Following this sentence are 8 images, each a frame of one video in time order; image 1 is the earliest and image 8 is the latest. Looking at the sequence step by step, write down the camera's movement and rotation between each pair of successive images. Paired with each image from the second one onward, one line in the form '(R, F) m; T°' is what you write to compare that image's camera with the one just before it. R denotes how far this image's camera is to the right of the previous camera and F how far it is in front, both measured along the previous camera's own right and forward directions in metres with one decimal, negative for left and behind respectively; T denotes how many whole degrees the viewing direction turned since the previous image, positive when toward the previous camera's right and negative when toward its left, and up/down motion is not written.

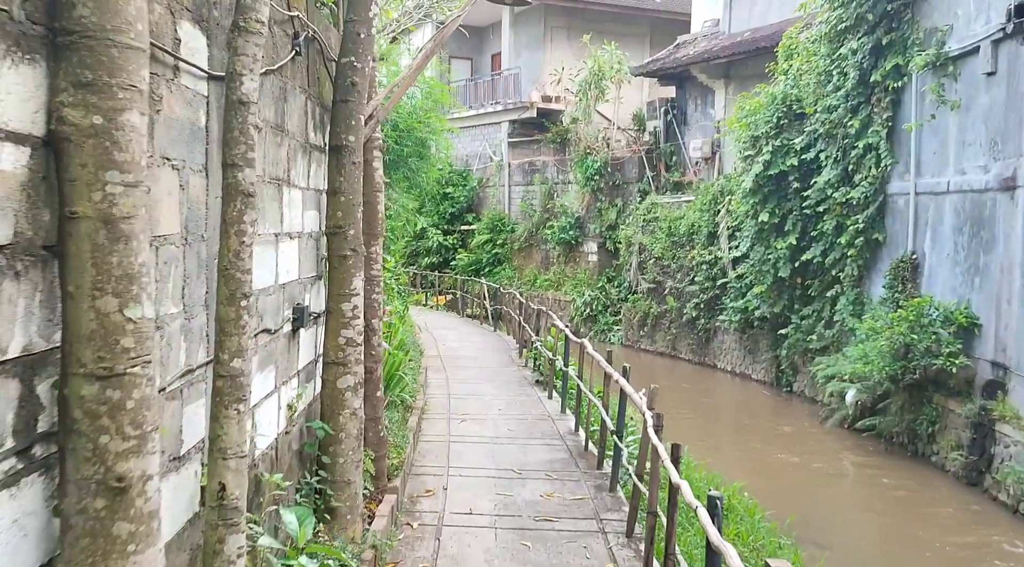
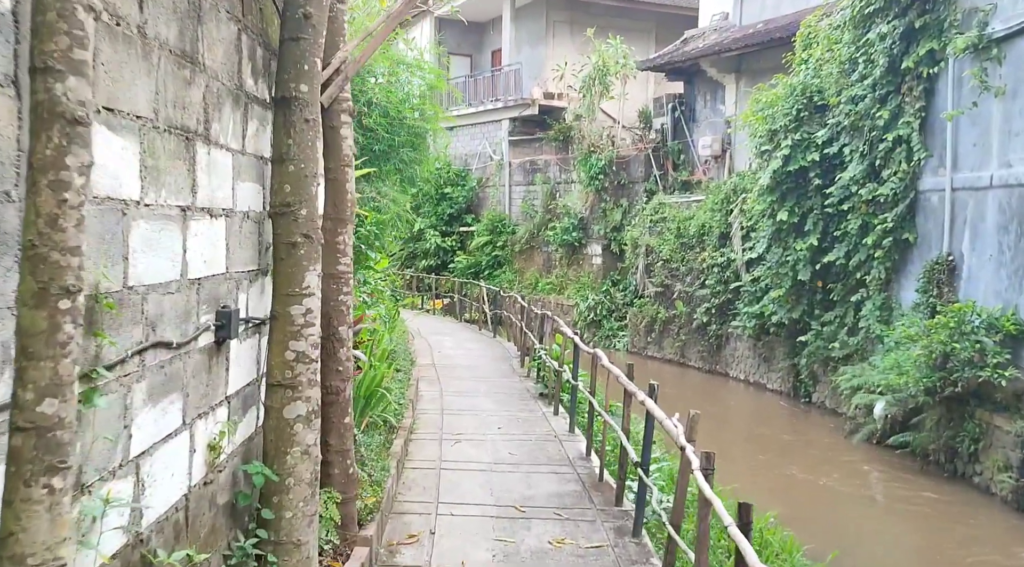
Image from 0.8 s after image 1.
(0.0, +0.7) m; 0°
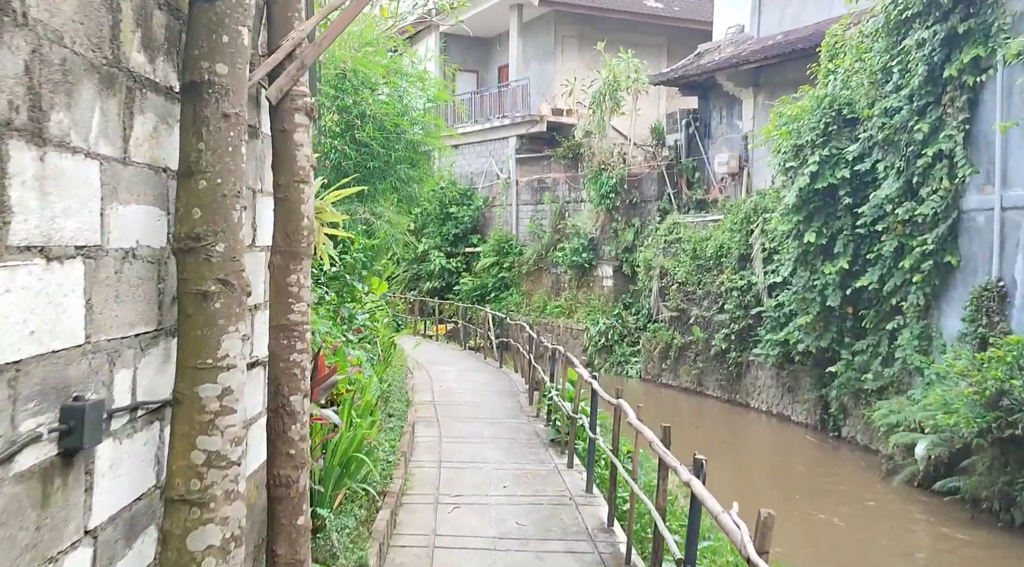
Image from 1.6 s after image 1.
(0.0, +0.7) m; 0°
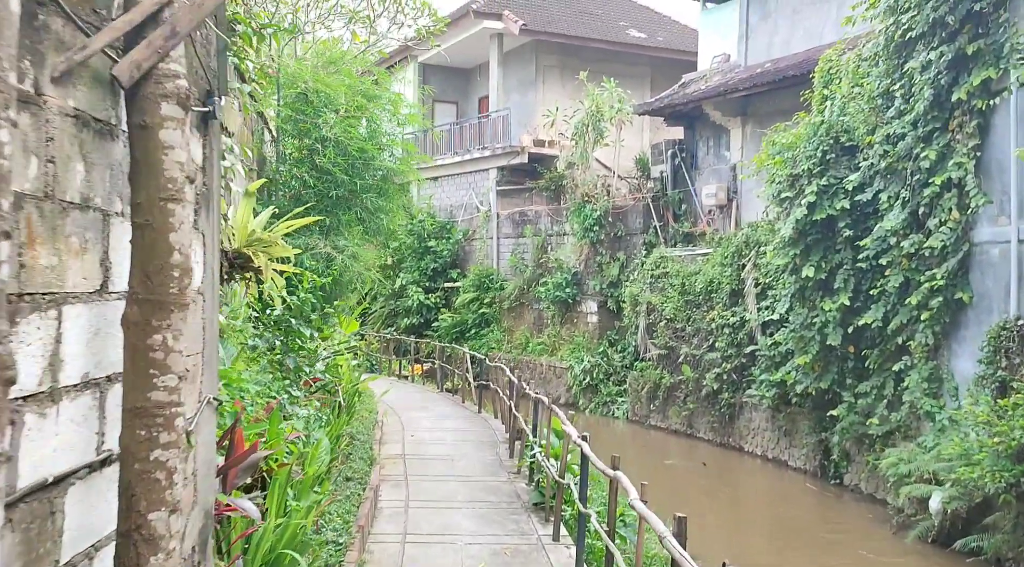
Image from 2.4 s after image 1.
(0.0, +0.7) m; +1°
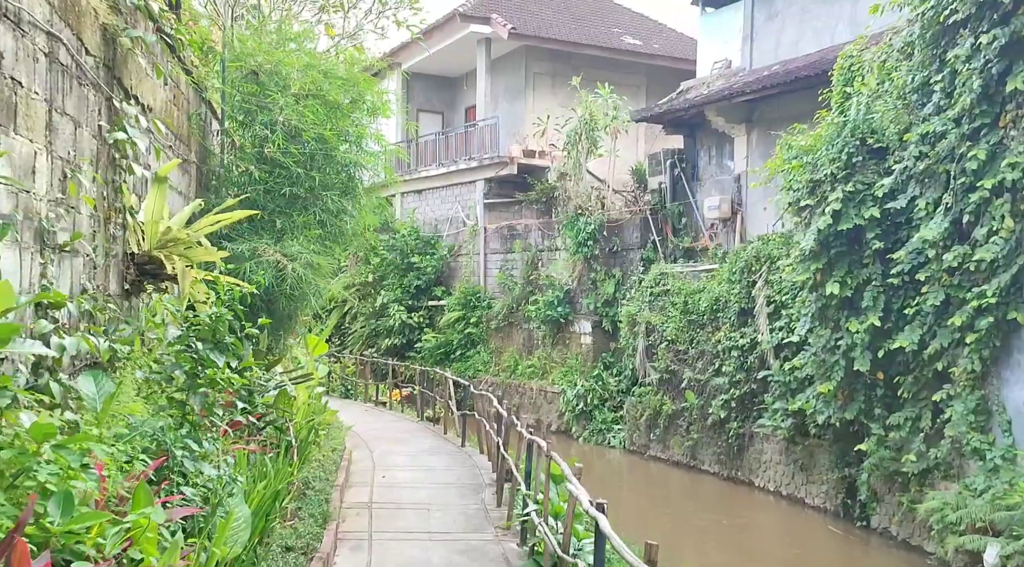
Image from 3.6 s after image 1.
(0.0, +1.0) m; +1°
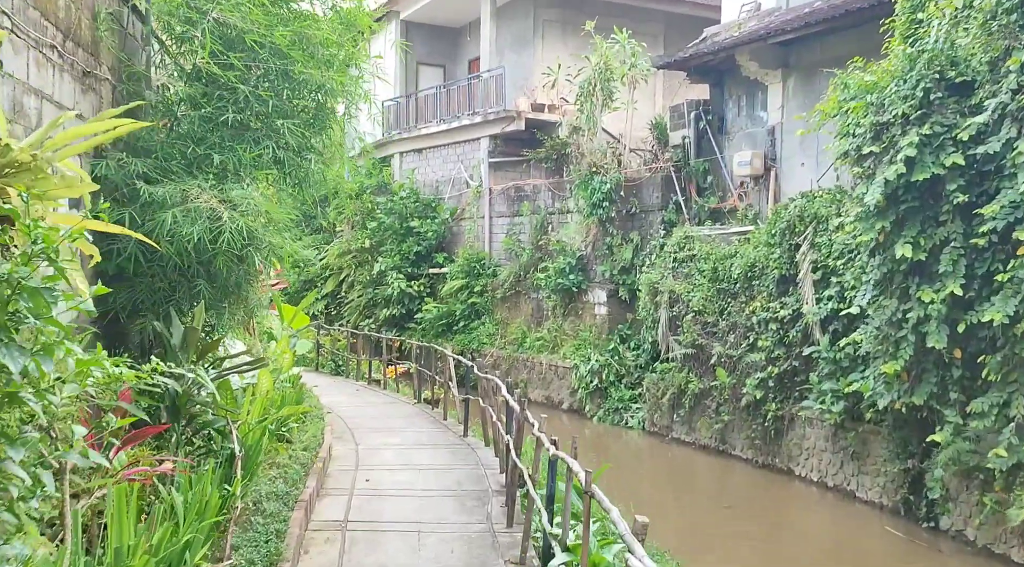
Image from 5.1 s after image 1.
(0.0, +1.3) m; 0°
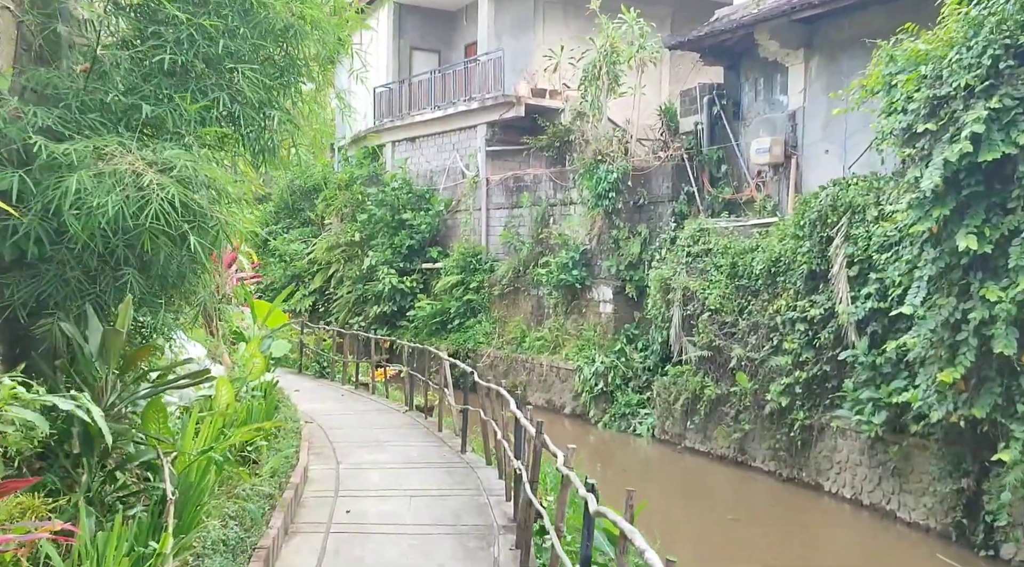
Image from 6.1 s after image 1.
(-0.1, +0.9) m; 0°
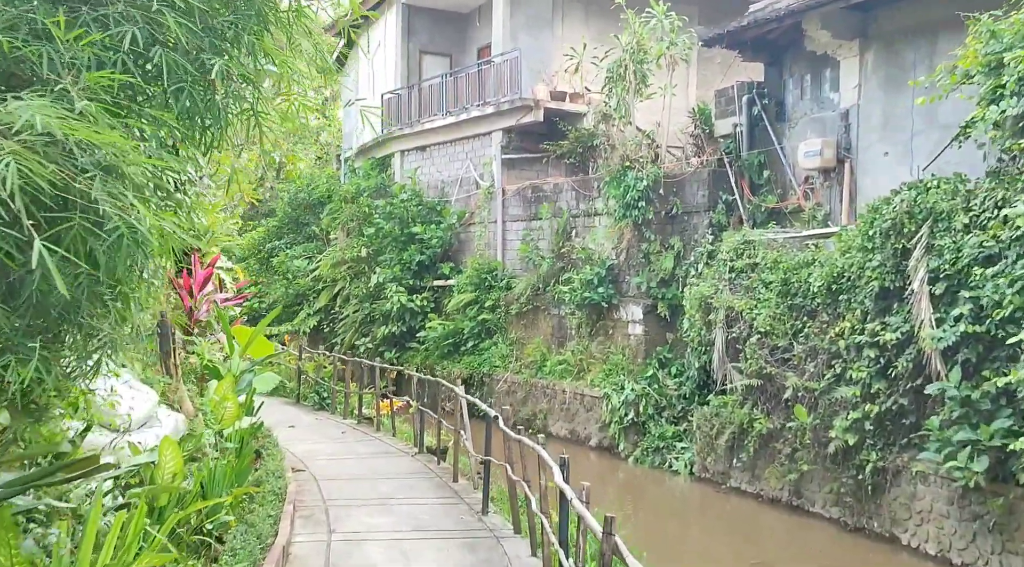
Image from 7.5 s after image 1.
(-0.1, +1.2) m; -1°
